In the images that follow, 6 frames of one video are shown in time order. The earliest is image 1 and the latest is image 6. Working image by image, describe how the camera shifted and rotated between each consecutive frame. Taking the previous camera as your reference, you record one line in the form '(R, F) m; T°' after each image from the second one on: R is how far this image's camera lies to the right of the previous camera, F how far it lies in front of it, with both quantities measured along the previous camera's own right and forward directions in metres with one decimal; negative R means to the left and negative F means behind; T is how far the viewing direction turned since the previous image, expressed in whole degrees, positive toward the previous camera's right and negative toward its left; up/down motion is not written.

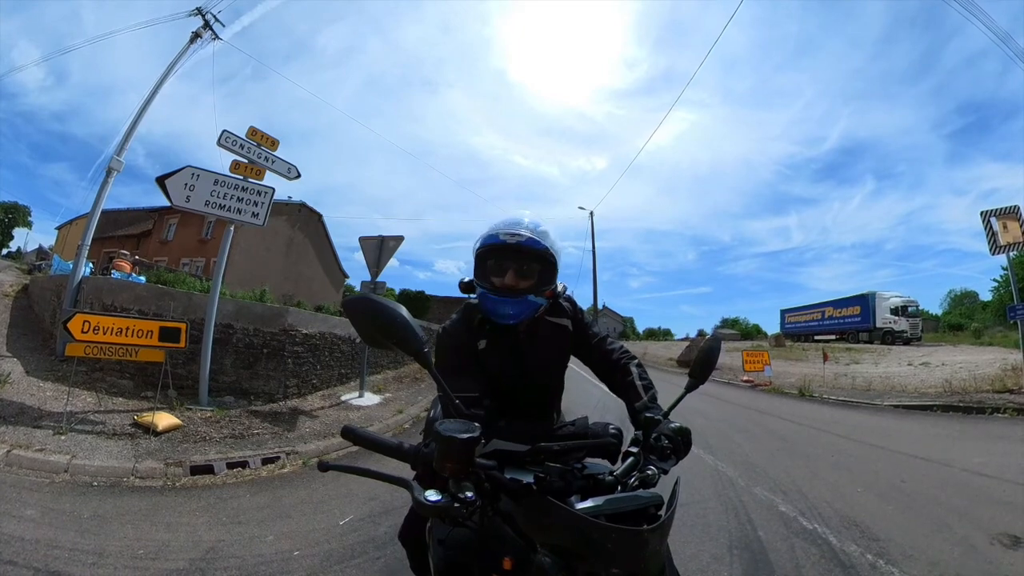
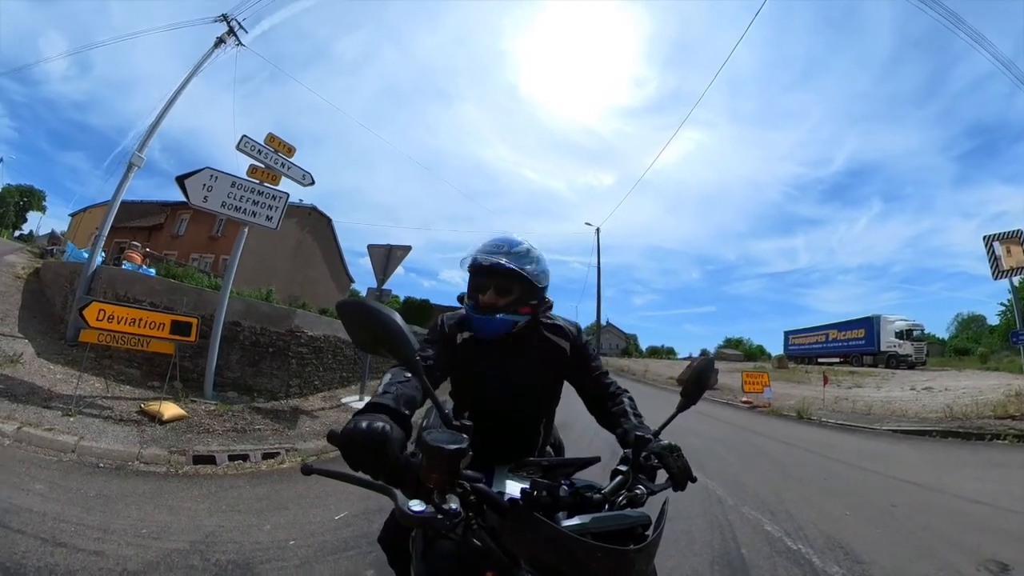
(0.0, 0.0) m; -1°
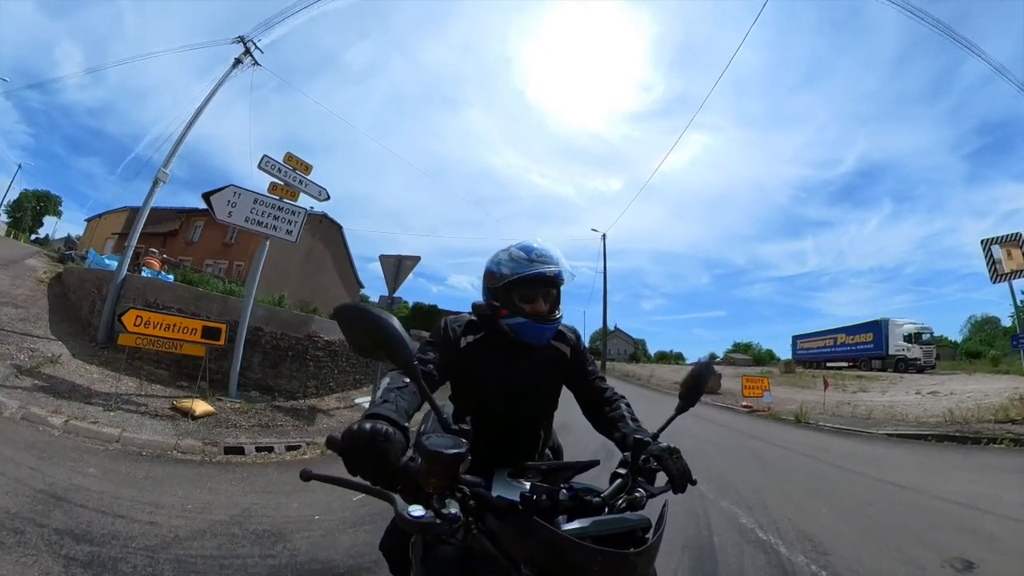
(0.0, -0.1) m; -1°
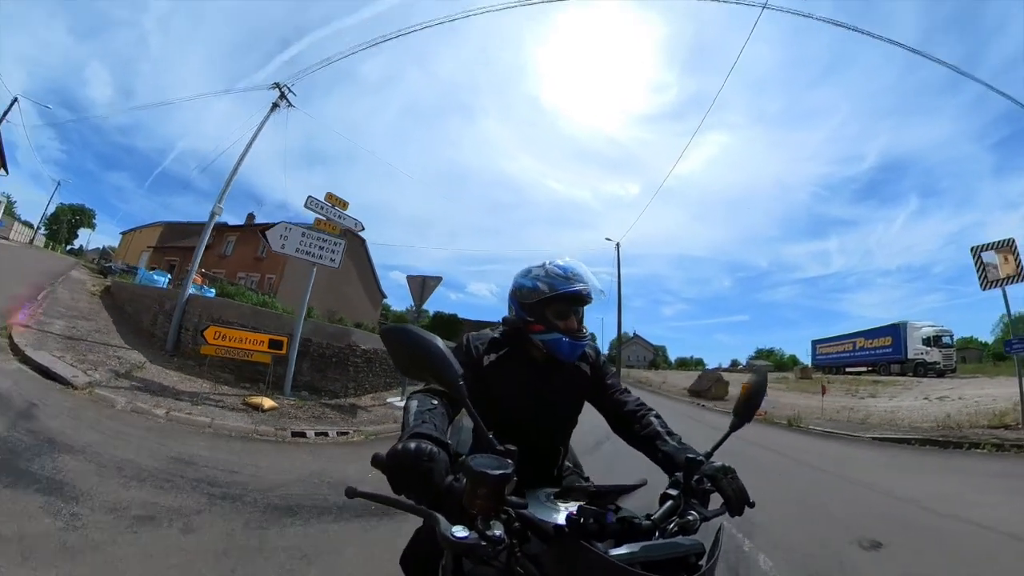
(+0.1, -0.4) m; -1°
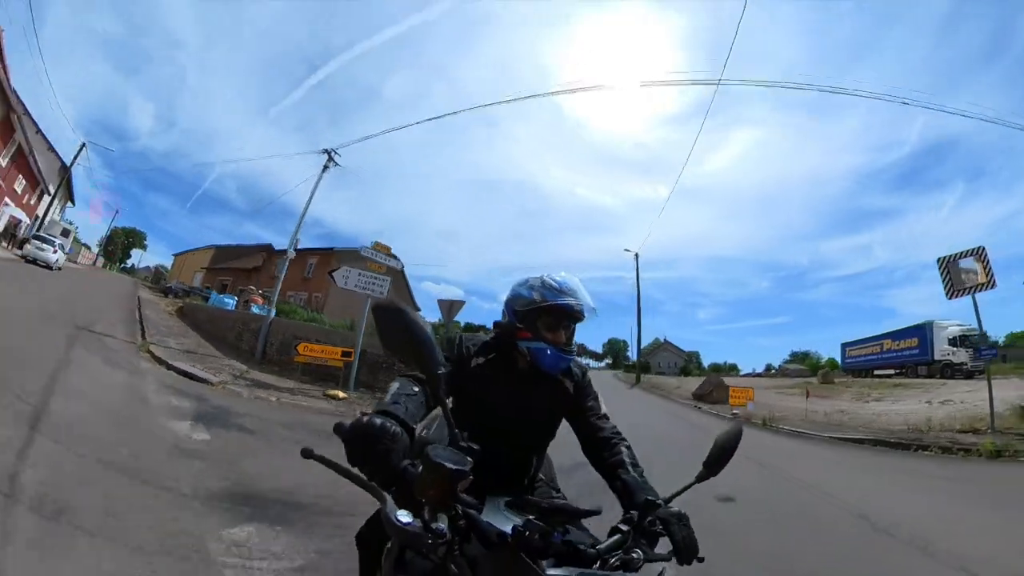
(+0.2, -0.9) m; -2°
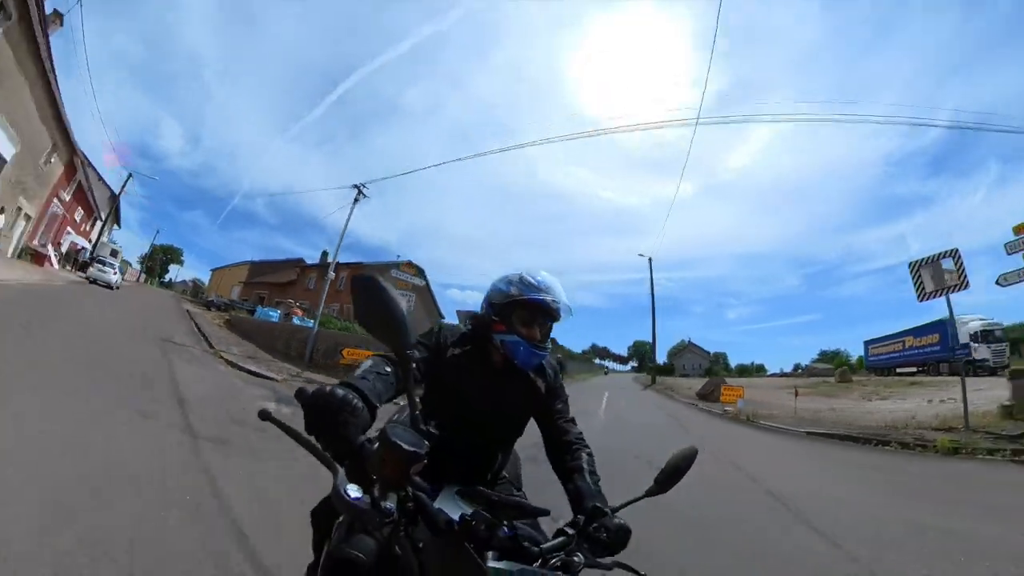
(+0.1, -0.8) m; -2°
